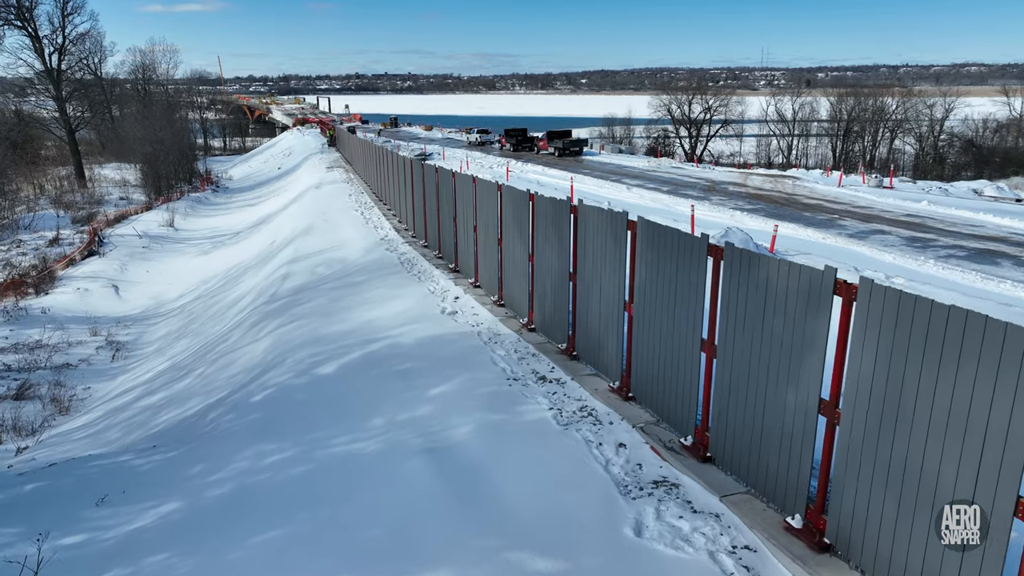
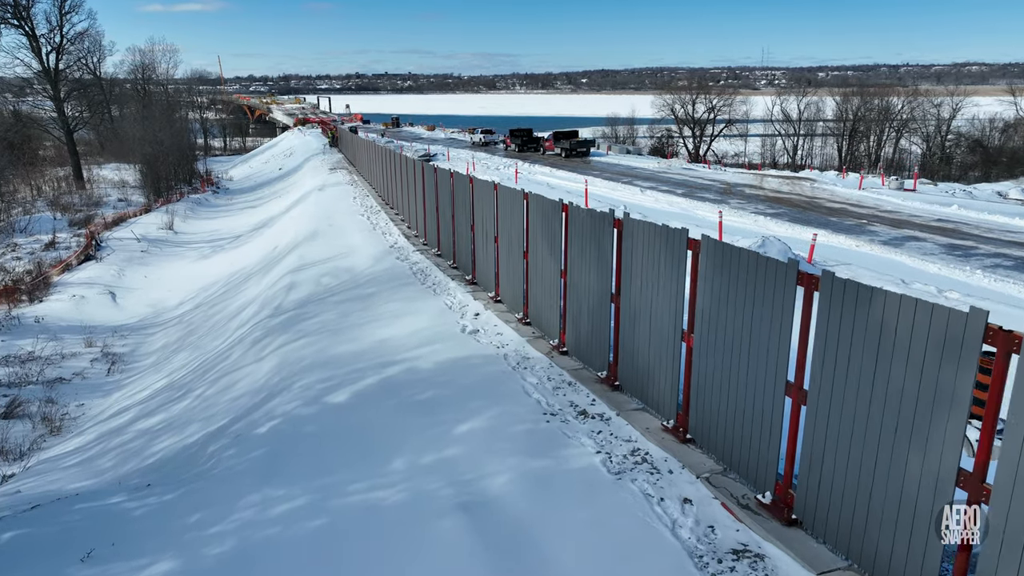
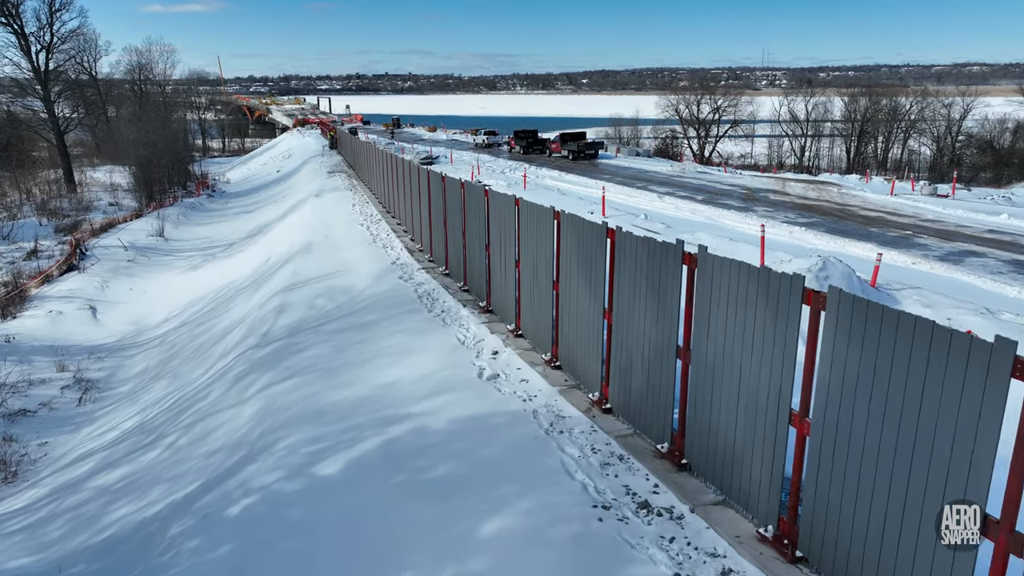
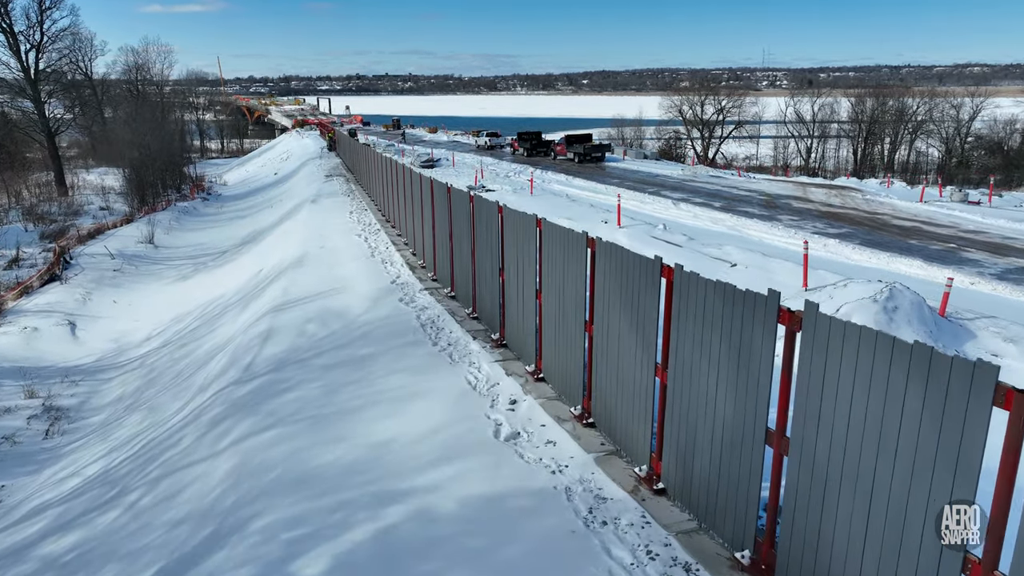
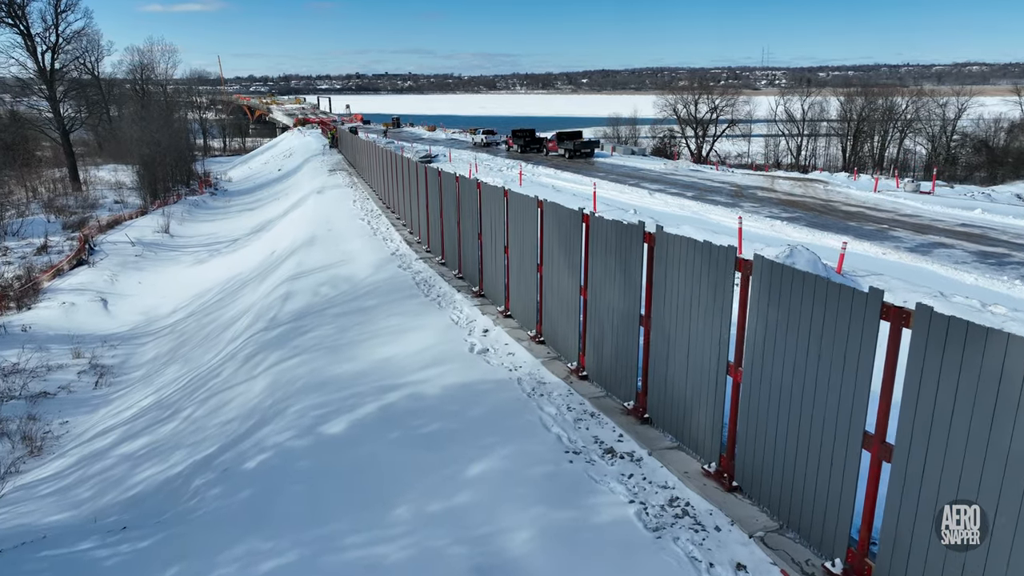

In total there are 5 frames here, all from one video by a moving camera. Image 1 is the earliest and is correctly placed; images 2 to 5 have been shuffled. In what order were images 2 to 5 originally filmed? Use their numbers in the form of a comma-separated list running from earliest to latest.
2, 5, 3, 4
